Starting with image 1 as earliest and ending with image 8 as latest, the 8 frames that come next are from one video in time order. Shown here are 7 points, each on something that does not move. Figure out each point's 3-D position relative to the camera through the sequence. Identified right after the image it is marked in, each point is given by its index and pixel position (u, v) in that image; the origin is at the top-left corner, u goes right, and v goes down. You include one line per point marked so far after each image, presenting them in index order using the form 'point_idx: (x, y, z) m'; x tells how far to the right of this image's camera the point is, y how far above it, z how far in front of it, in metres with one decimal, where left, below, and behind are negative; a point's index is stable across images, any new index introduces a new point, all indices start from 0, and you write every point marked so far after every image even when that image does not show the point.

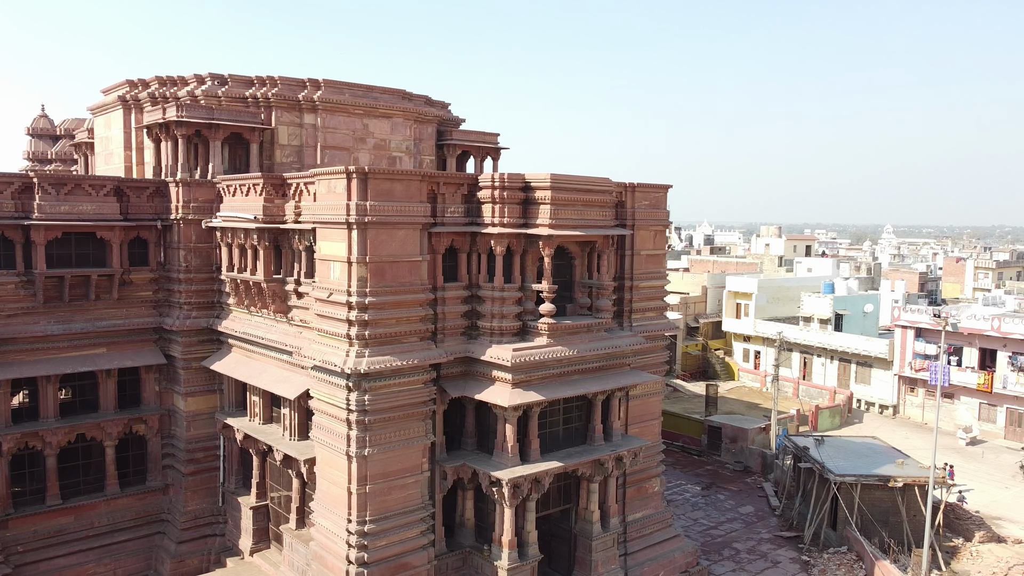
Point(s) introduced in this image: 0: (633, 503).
0: (+2.6, -4.5, +17.2) m
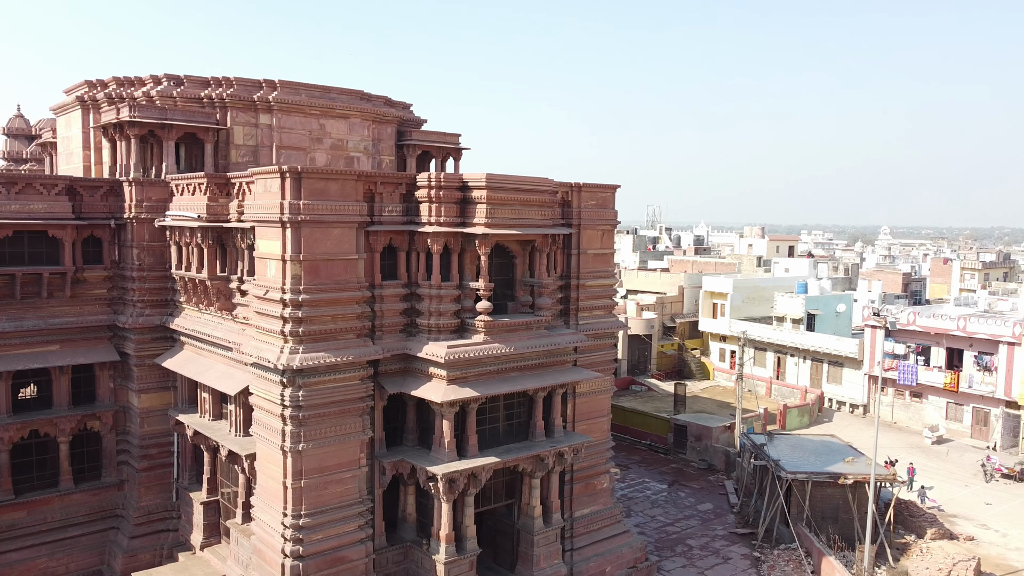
0: (+1.5, -4.5, +17.4) m
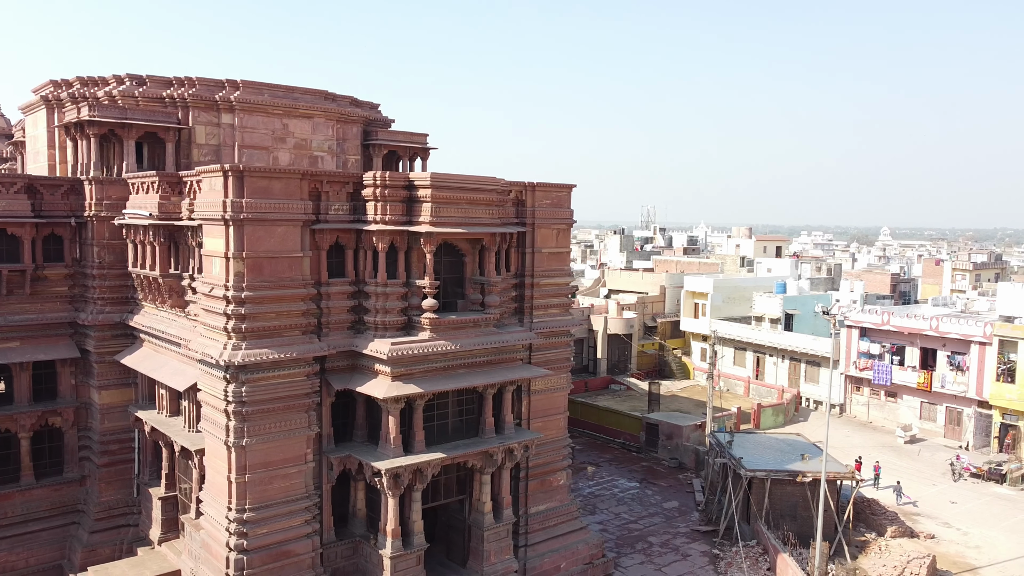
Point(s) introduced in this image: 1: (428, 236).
0: (+0.5, -4.5, +17.5) m
1: (-1.5, +0.9, +14.1) m
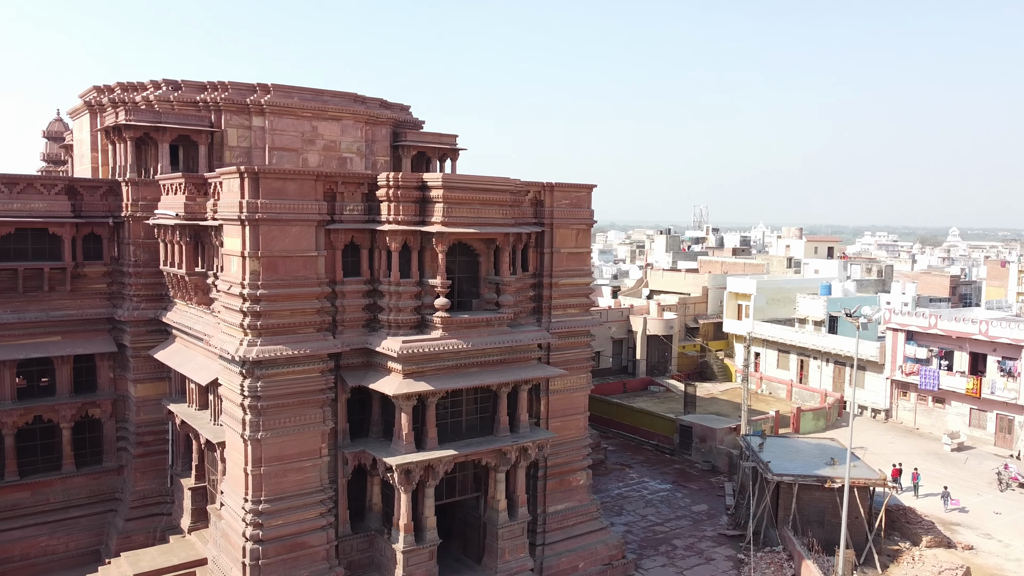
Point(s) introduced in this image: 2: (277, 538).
0: (+0.9, -4.5, +17.6) m
1: (-1.3, +0.9, +14.3) m
2: (-4.0, -4.3, +13.9) m
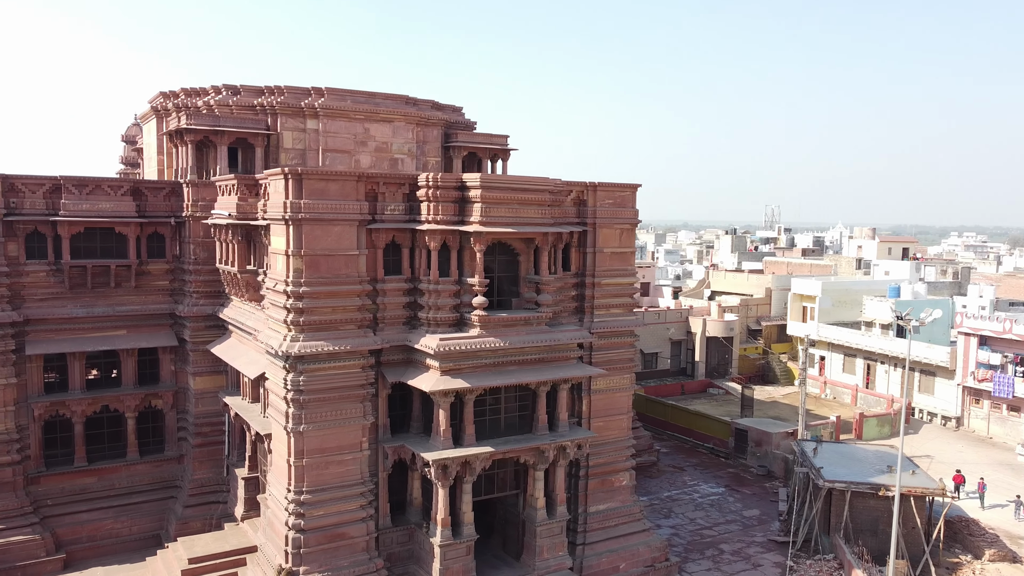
0: (+1.8, -4.5, +17.6) m
1: (-0.6, +0.9, +14.5) m
2: (-3.4, -4.2, +14.3) m
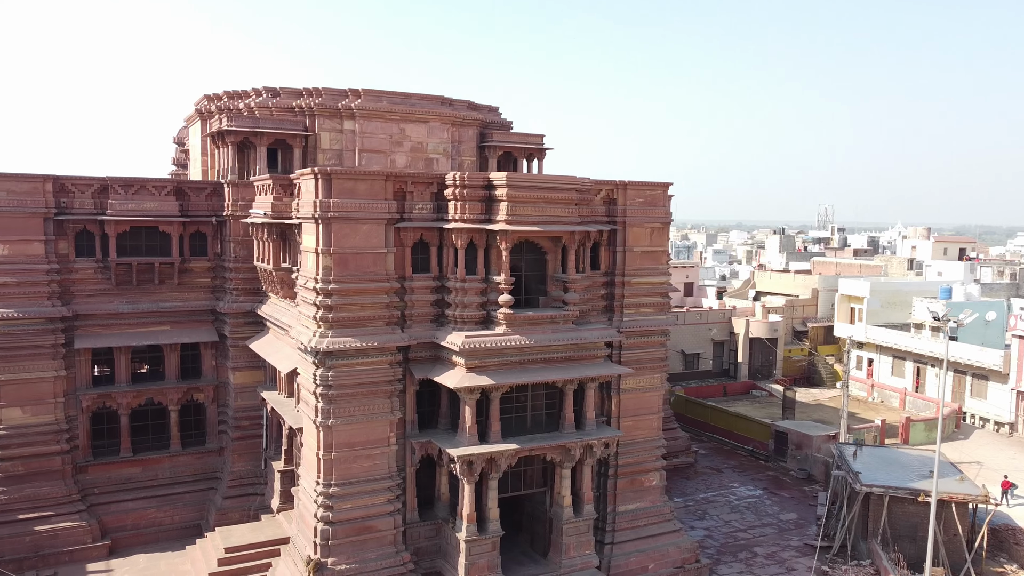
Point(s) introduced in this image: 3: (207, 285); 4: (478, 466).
0: (+2.4, -4.5, +17.5) m
1: (-0.2, +1.0, +14.6) m
2: (-3.0, -4.2, +14.6) m
3: (-7.5, +0.1, +20.0) m
4: (-0.6, -3.2, +14.6) m
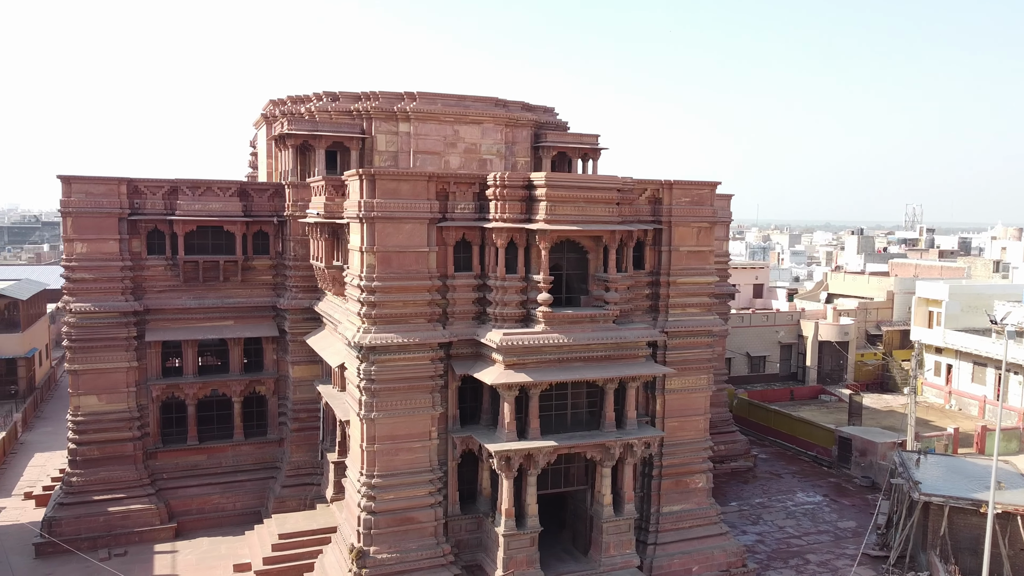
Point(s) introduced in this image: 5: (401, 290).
0: (+3.4, -4.5, +17.5) m
1: (+0.6, +1.0, +14.8) m
2: (-2.3, -4.1, +15.1) m
3: (-6.2, +0.2, +20.9) m
4: (+0.1, -3.2, +14.8) m
5: (-2.0, 0.0, +14.9) m
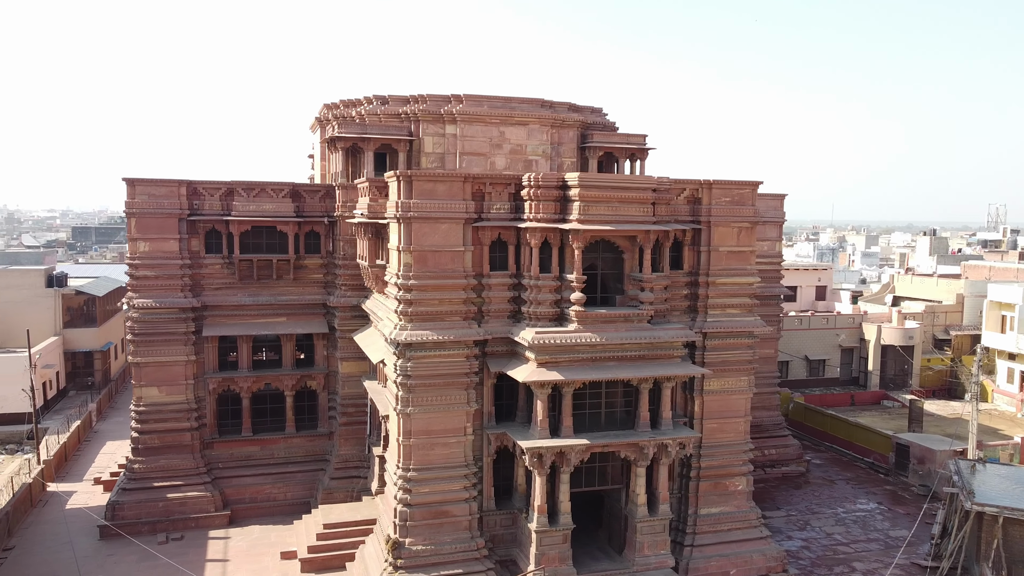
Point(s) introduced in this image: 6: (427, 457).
0: (+4.2, -4.5, +17.3) m
1: (+1.2, +1.0, +14.9) m
2: (-1.7, -4.1, +15.4) m
3: (-5.1, +0.2, +21.5) m
4: (+0.6, -3.2, +15.0) m
5: (-1.4, 0.0, +15.2) m
6: (-1.6, -3.2, +15.5) m
